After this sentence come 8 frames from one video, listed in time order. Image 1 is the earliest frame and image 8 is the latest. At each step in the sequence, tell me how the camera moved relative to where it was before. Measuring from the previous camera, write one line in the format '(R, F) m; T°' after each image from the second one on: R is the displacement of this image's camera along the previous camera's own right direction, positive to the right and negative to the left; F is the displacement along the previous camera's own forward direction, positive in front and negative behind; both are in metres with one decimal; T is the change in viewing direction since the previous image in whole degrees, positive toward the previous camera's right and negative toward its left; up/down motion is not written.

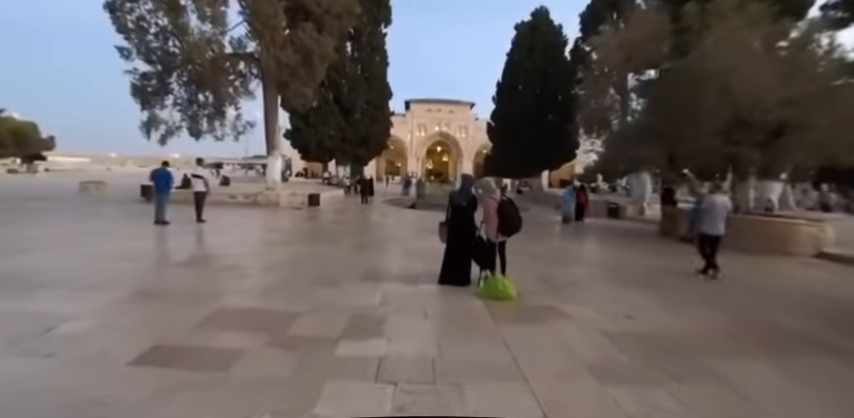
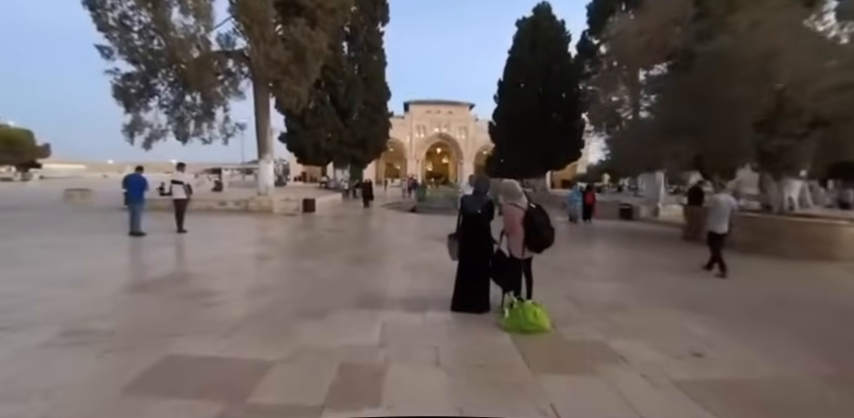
(-0.1, +1.3) m; 0°
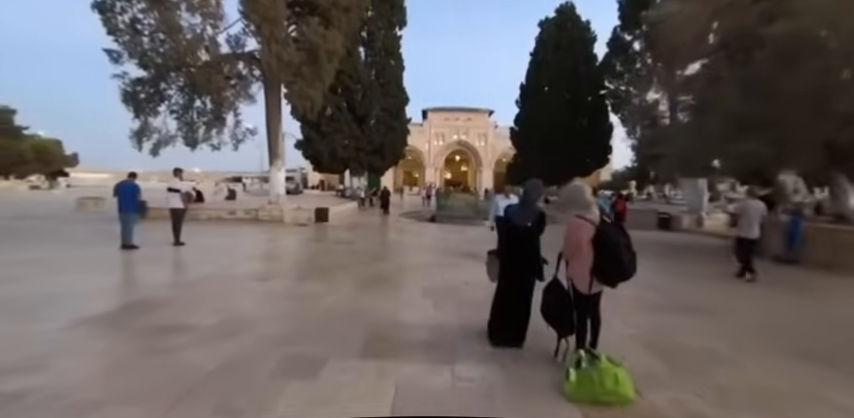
(-0.1, +1.4) m; -2°
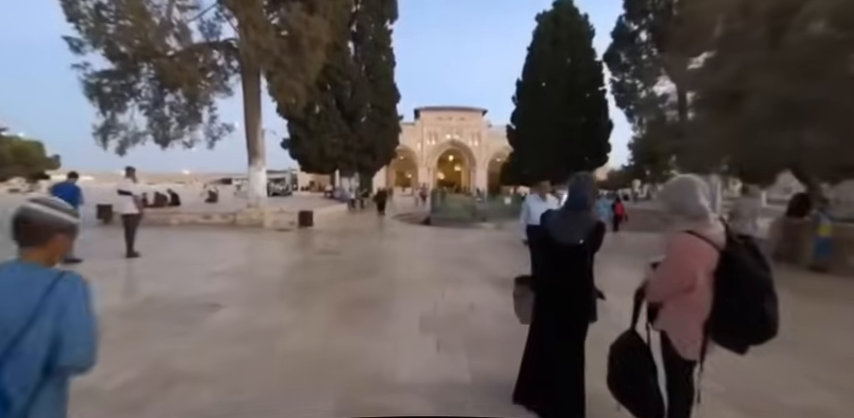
(-0.1, +1.5) m; +1°
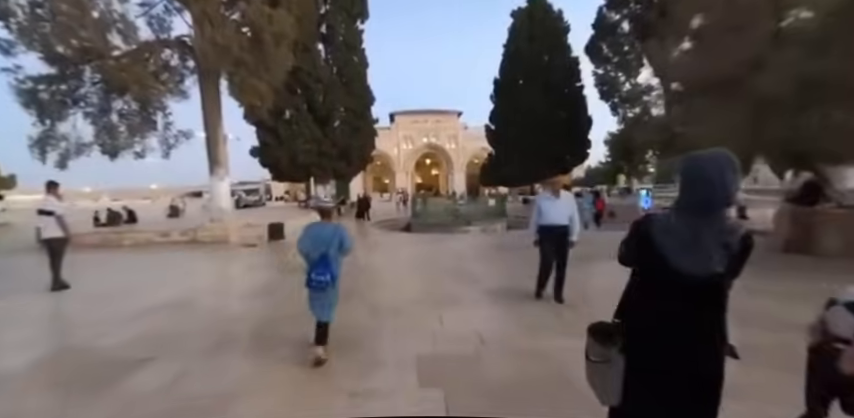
(-0.2, +1.3) m; +3°
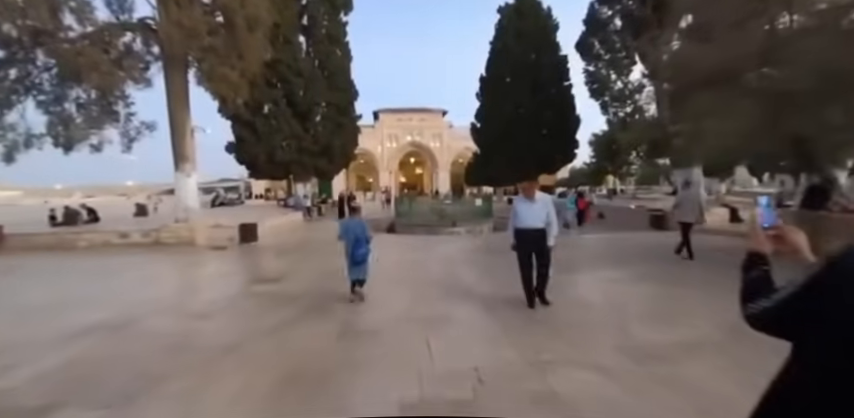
(0.0, +0.9) m; +2°
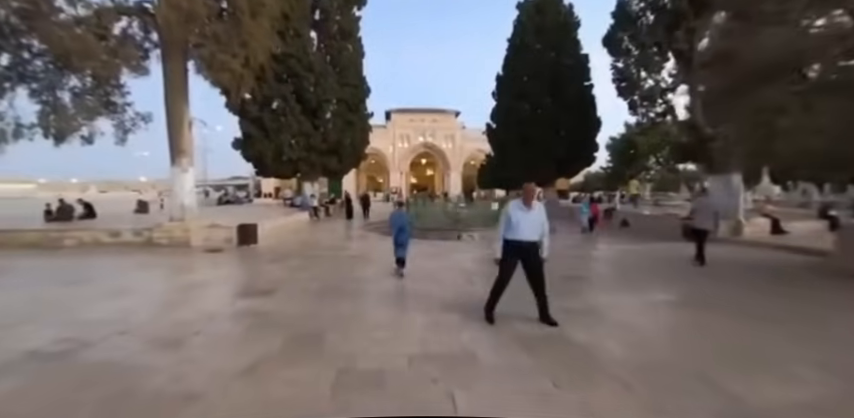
(-0.2, +1.2) m; -1°
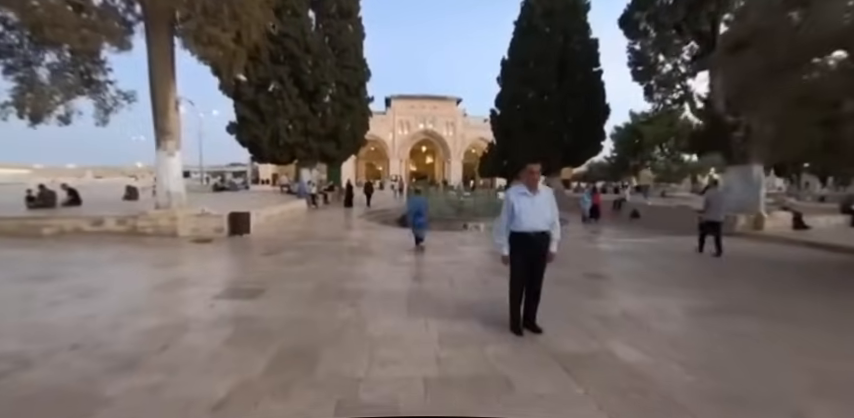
(-0.2, +0.9) m; 0°
